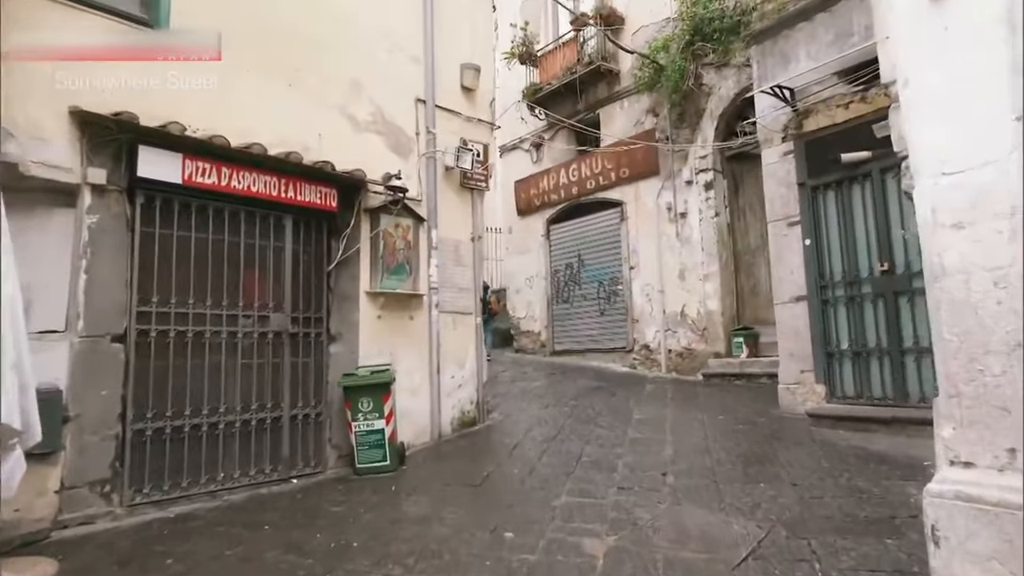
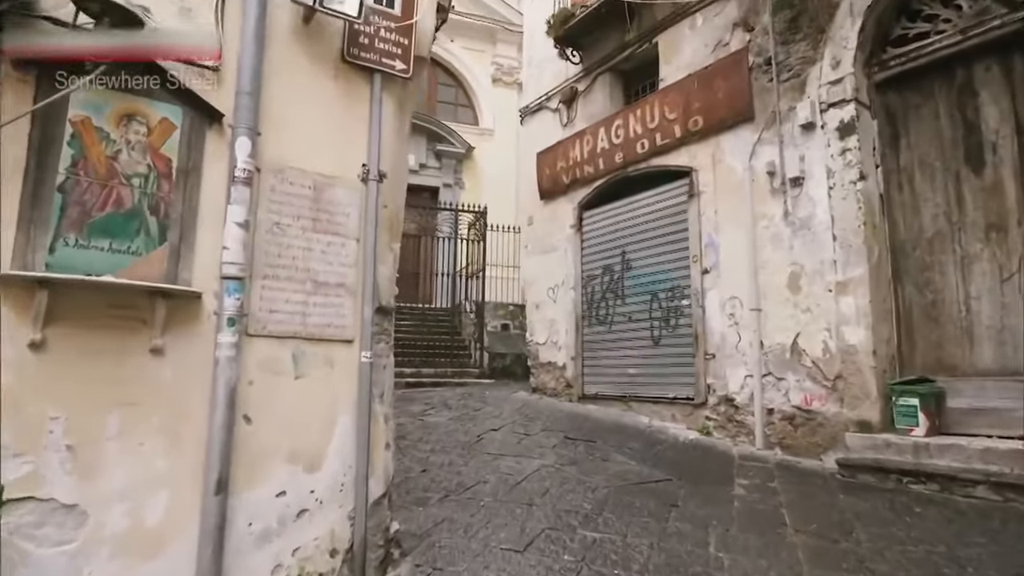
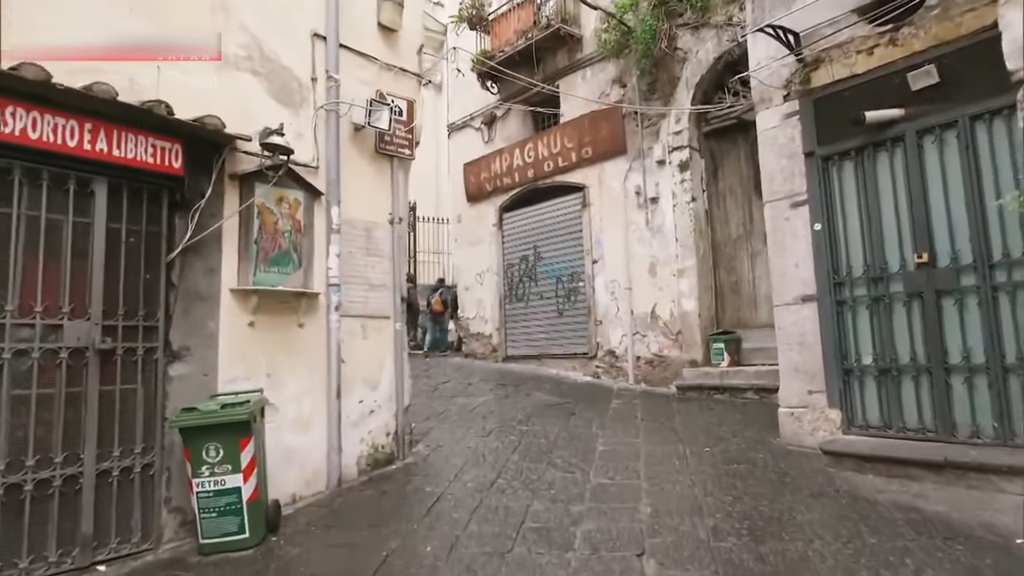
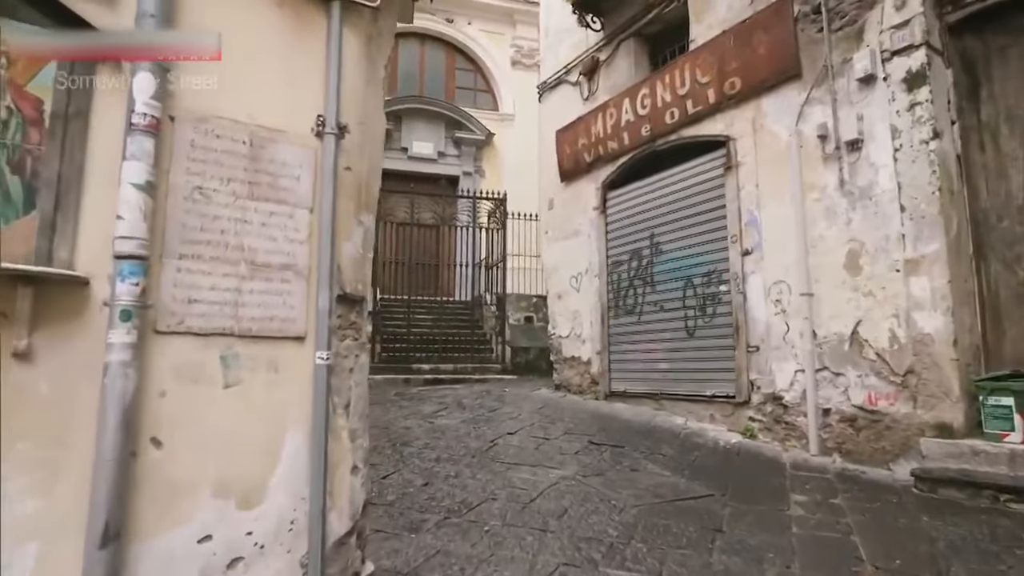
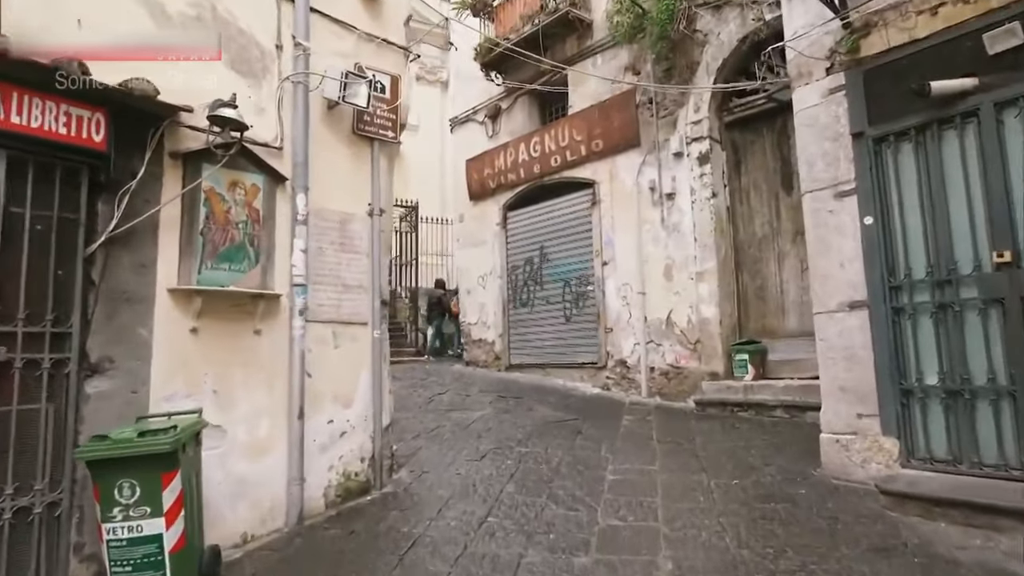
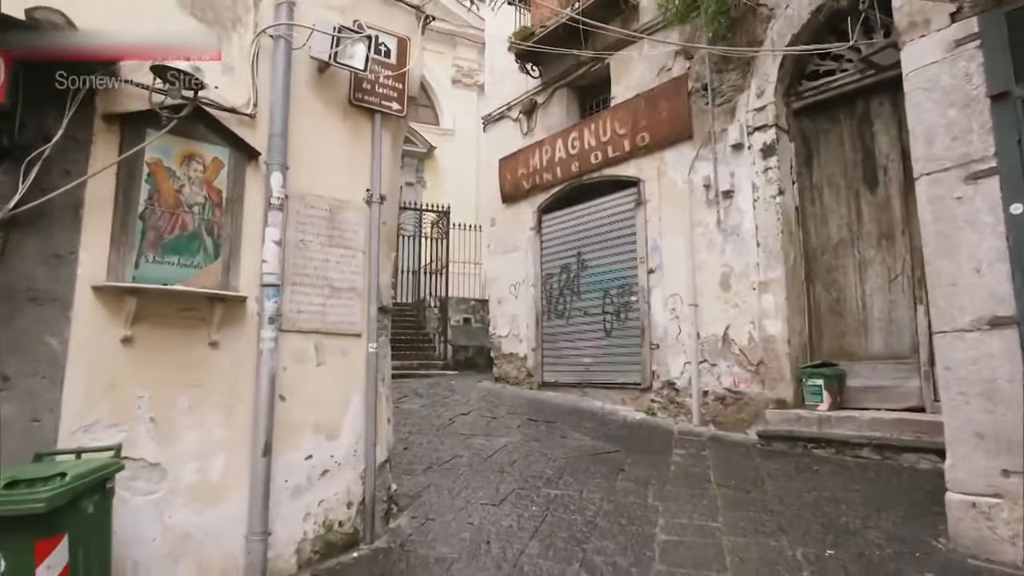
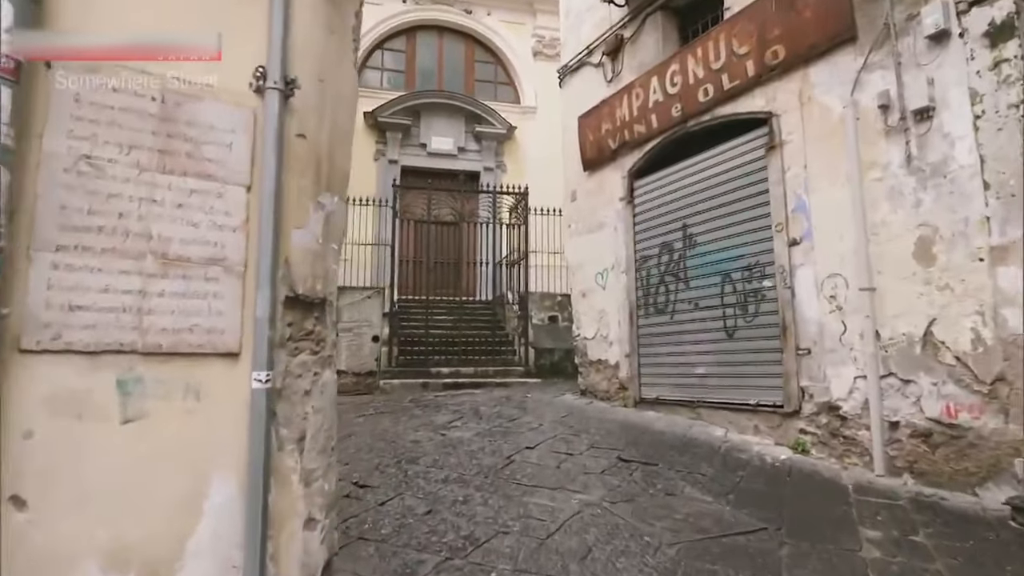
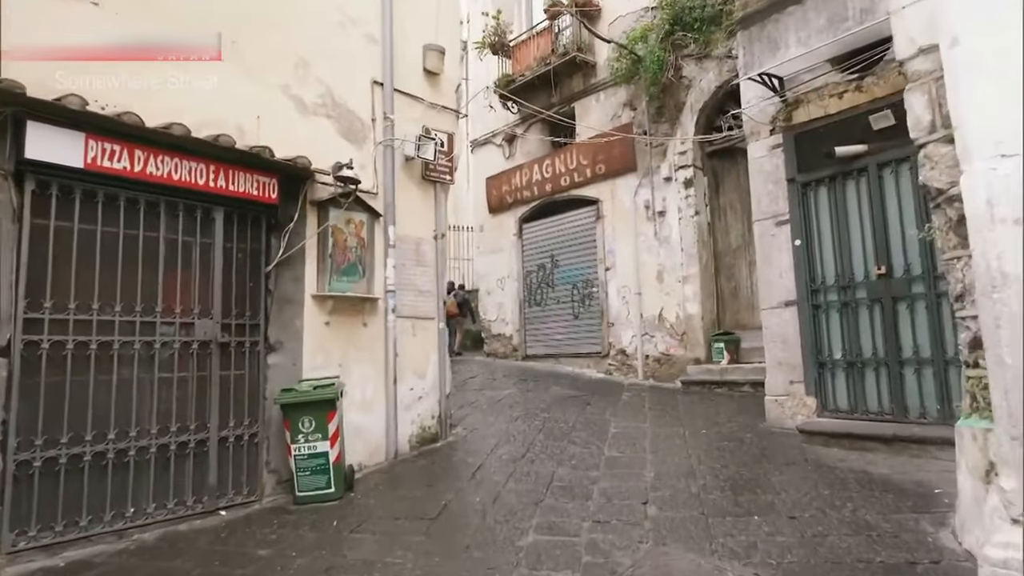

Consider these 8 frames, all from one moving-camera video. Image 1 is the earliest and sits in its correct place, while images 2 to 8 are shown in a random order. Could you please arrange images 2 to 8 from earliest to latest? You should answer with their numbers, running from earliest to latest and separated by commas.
8, 3, 5, 6, 2, 4, 7
